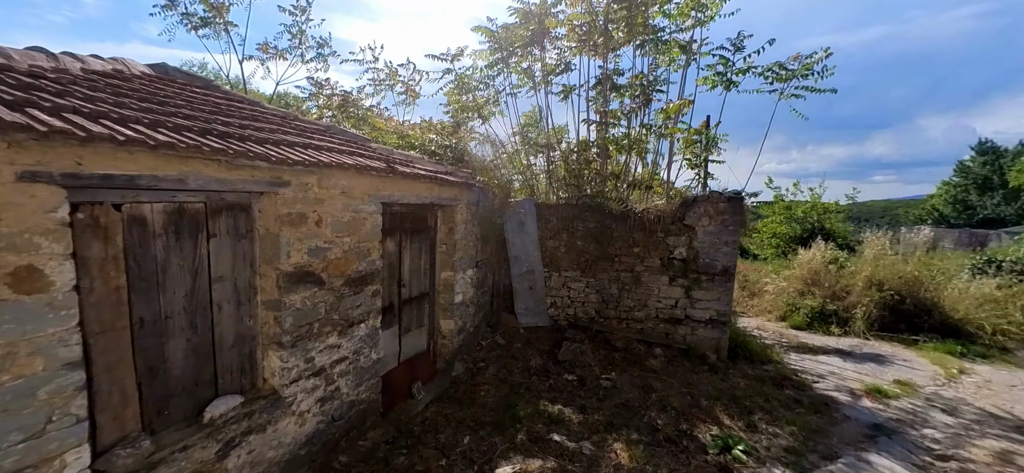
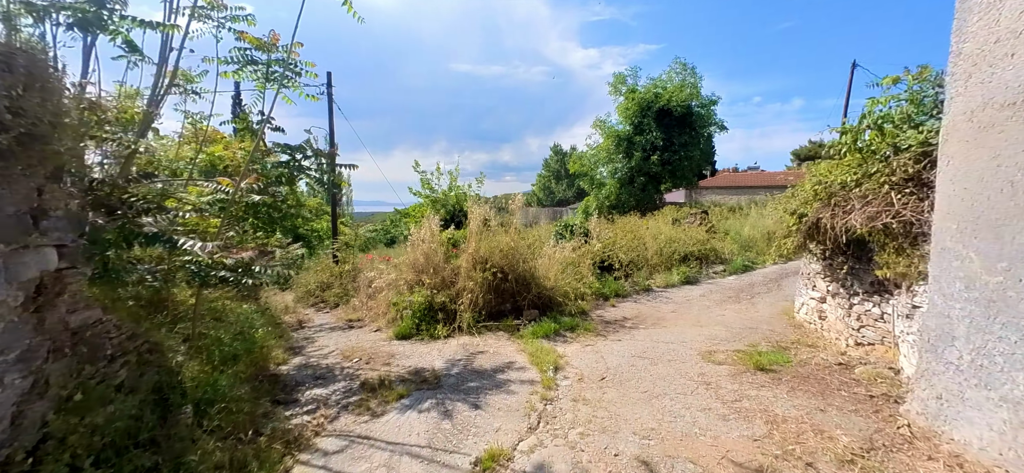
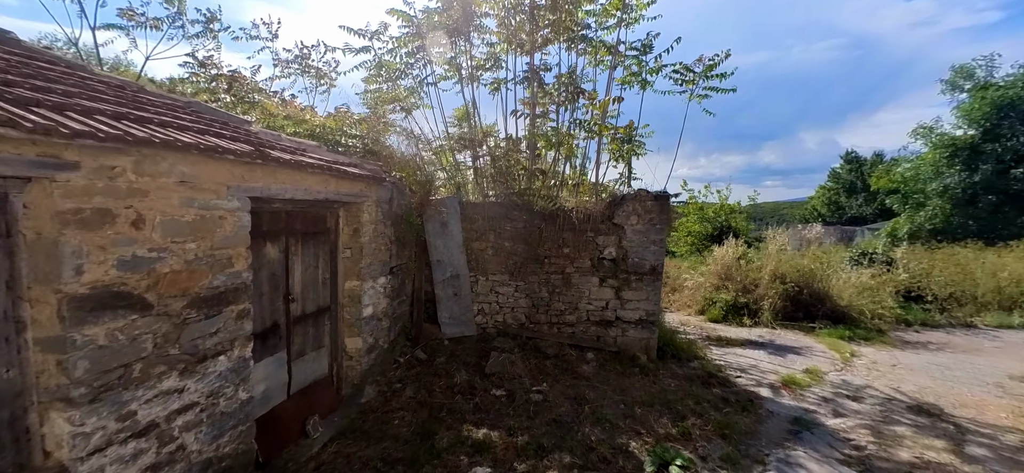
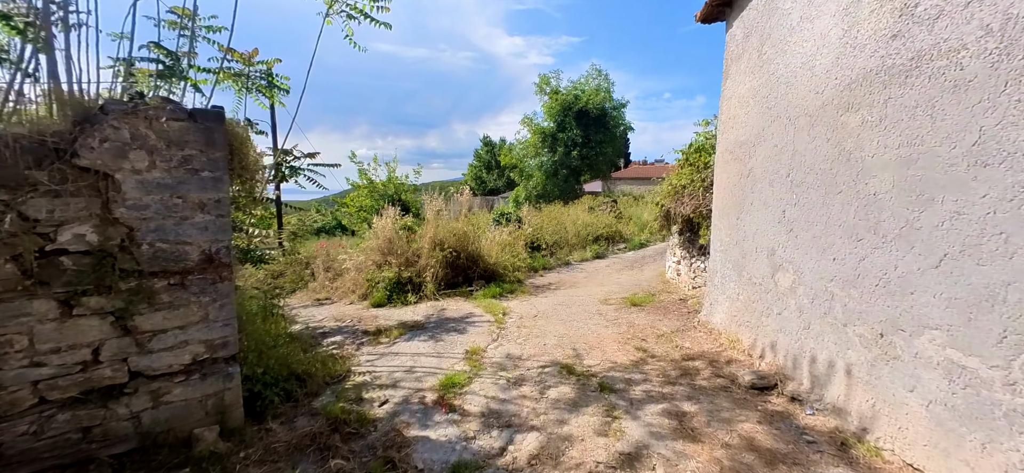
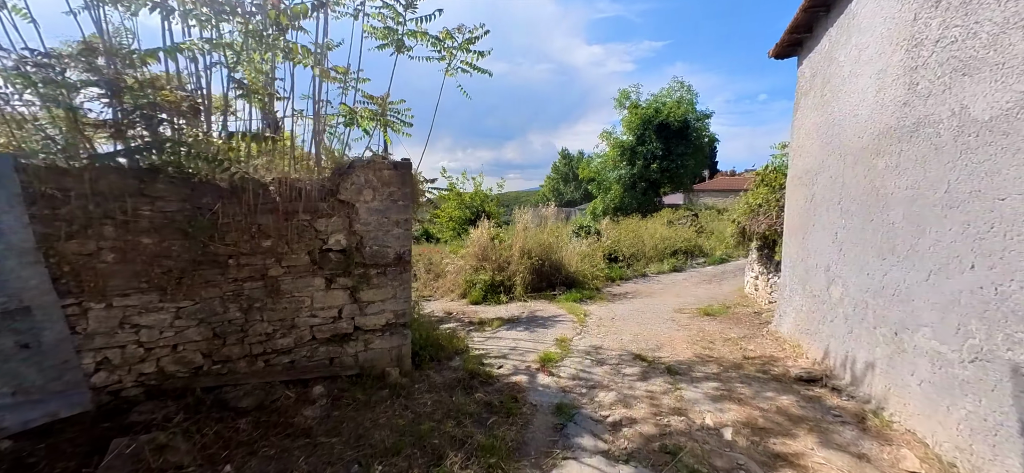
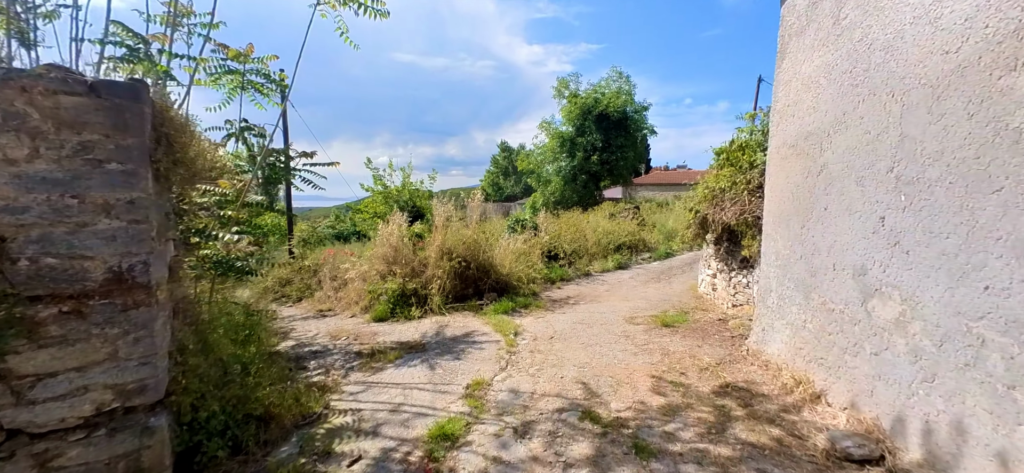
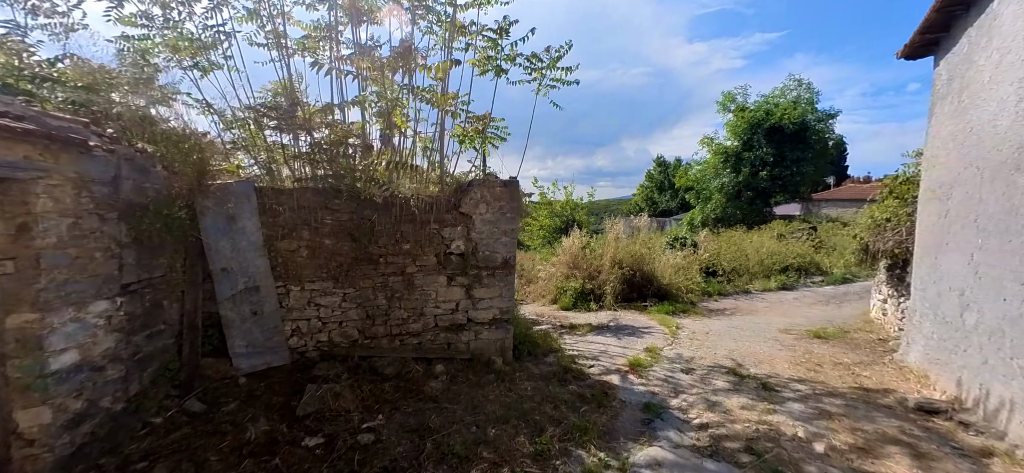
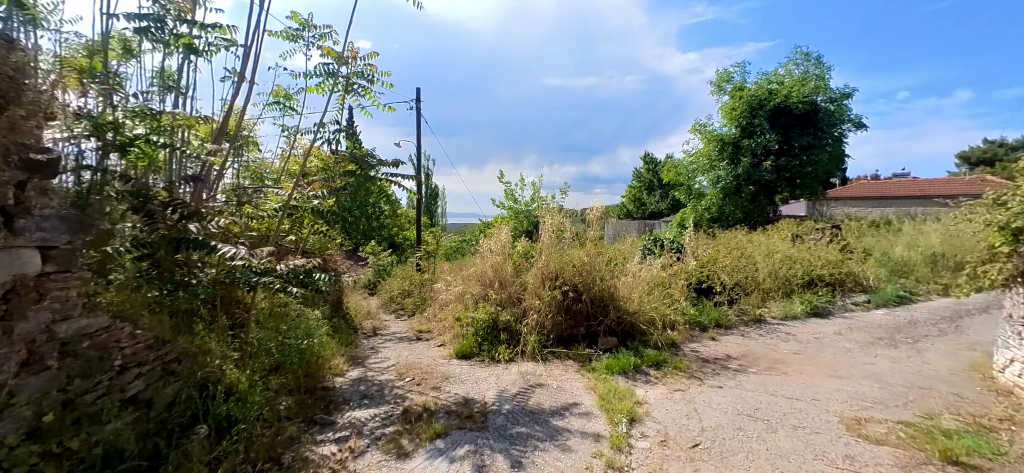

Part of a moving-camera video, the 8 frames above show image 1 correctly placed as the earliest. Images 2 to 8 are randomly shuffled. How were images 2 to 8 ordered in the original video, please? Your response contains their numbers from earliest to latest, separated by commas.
3, 7, 5, 4, 6, 2, 8
